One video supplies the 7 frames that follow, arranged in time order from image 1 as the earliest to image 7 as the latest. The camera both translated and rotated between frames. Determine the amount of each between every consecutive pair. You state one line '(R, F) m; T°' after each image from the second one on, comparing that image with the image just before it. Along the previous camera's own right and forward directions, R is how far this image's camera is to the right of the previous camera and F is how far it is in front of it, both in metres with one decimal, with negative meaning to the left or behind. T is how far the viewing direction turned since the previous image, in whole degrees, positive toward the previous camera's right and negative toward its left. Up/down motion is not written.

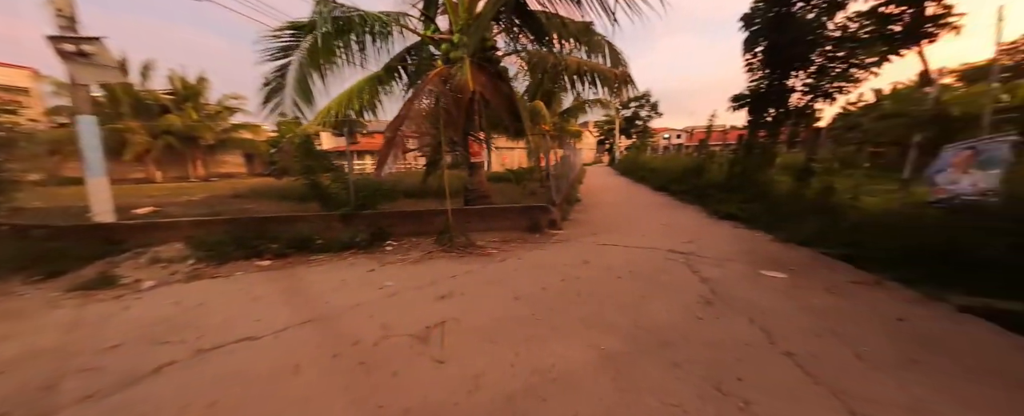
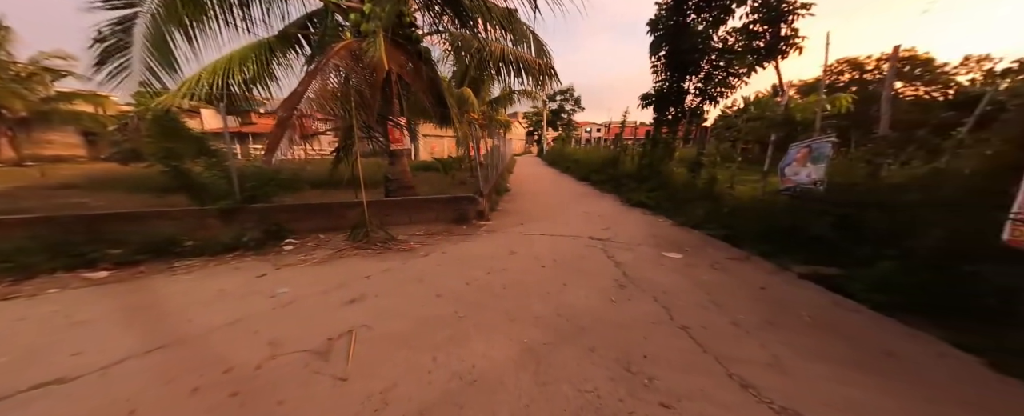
(+0.1, +0.1) m; +13°
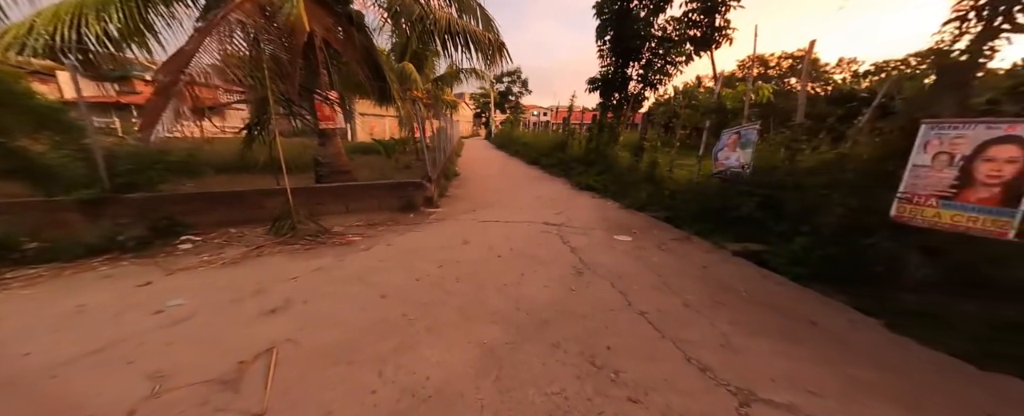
(0.0, +0.2) m; +10°
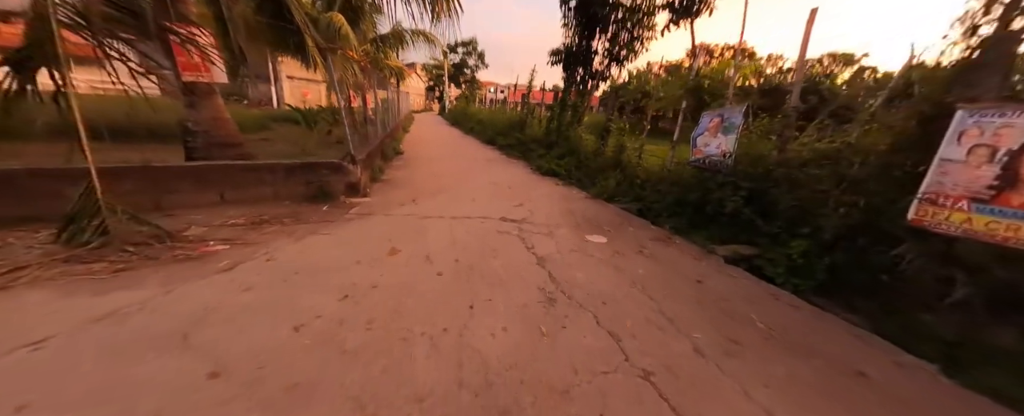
(+0.1, +0.9) m; +8°
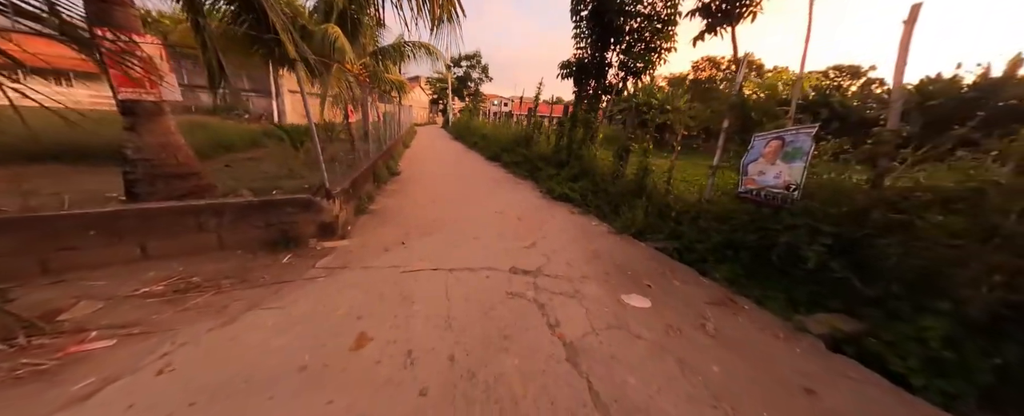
(-0.1, +0.7) m; -1°
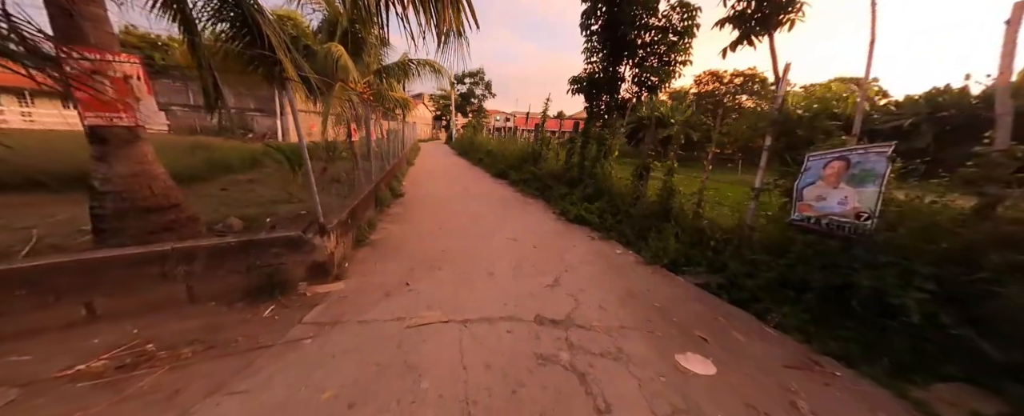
(-0.2, +0.4) m; -1°
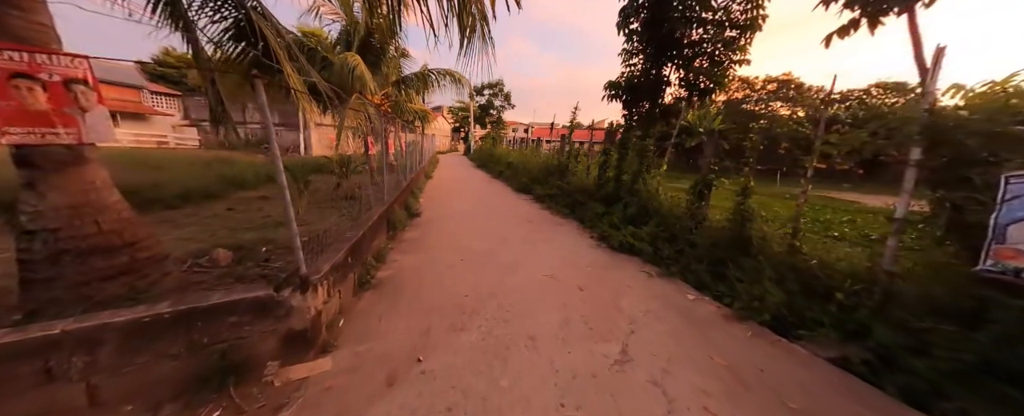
(-0.2, +0.8) m; -3°
